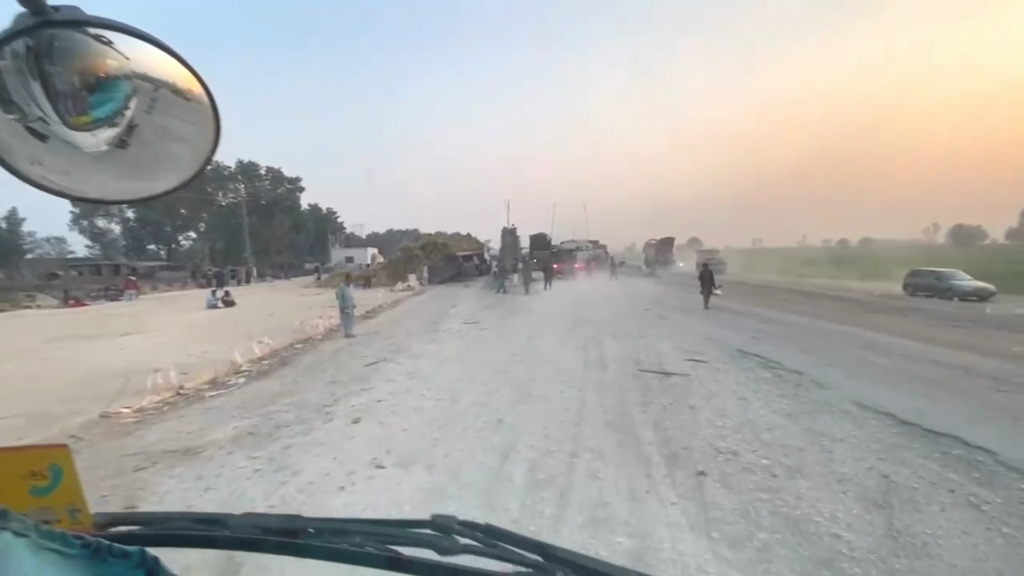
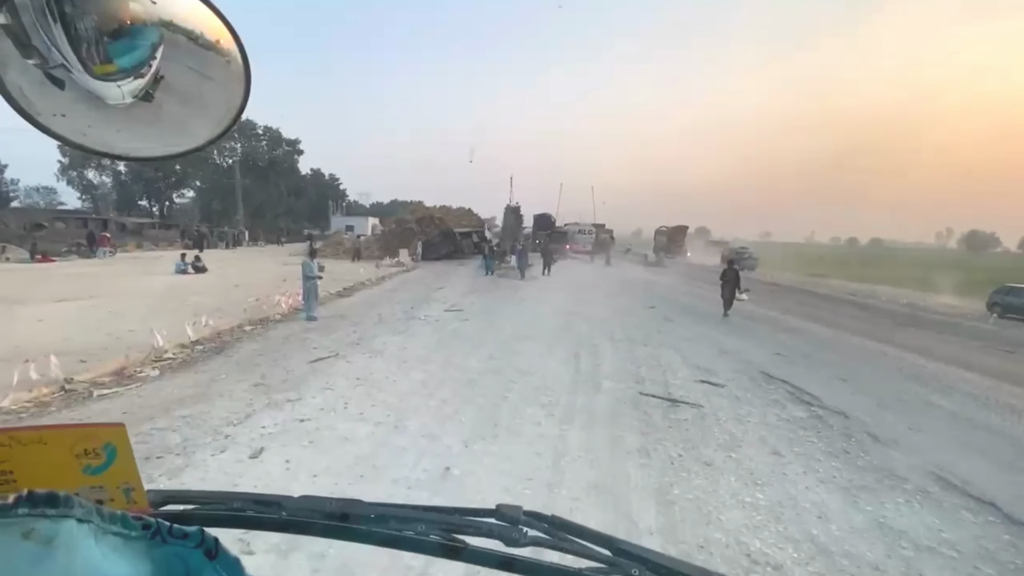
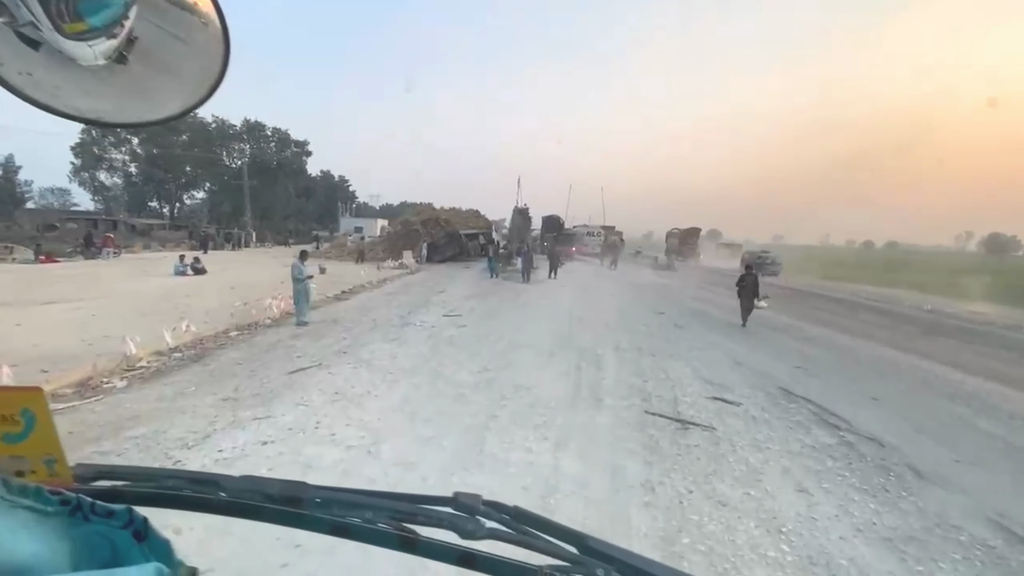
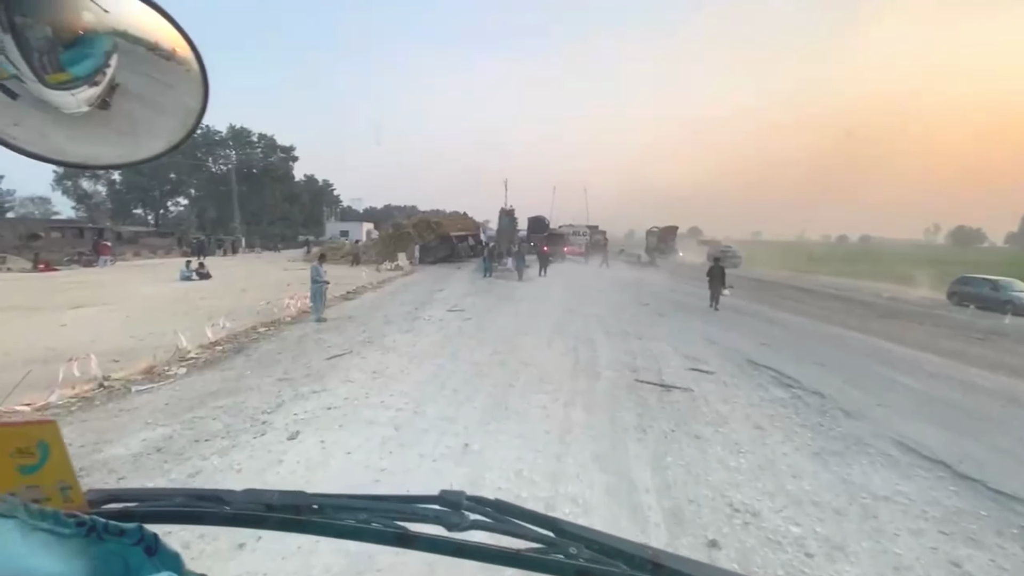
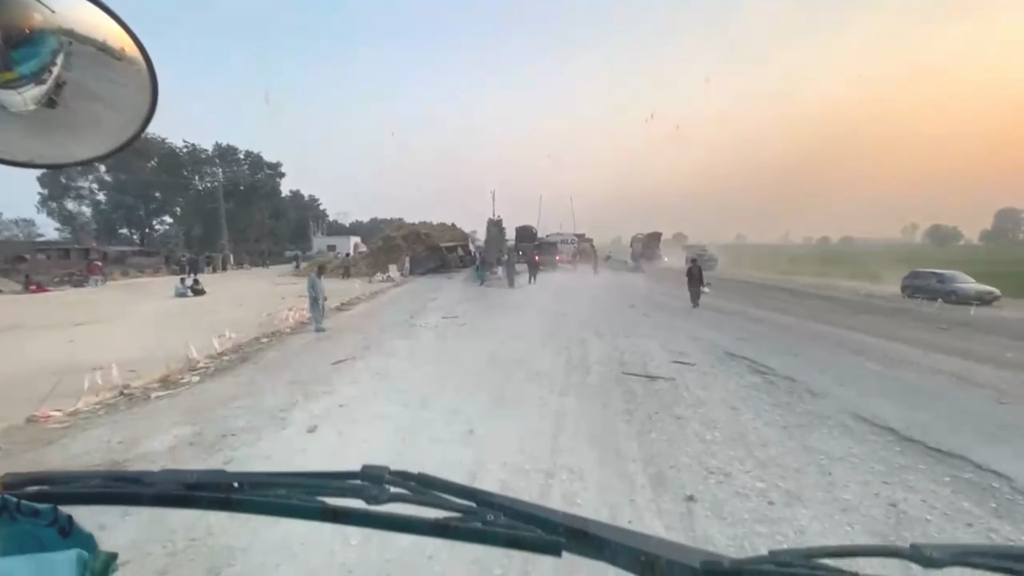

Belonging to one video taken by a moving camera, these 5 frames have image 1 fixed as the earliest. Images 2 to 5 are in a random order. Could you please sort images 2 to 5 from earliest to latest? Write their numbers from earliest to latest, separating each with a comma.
5, 4, 2, 3
